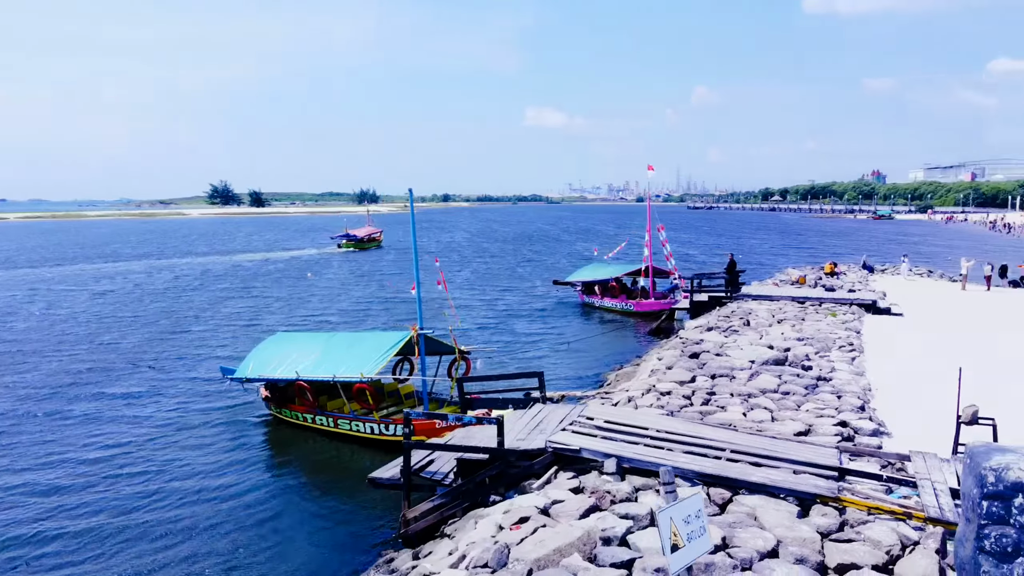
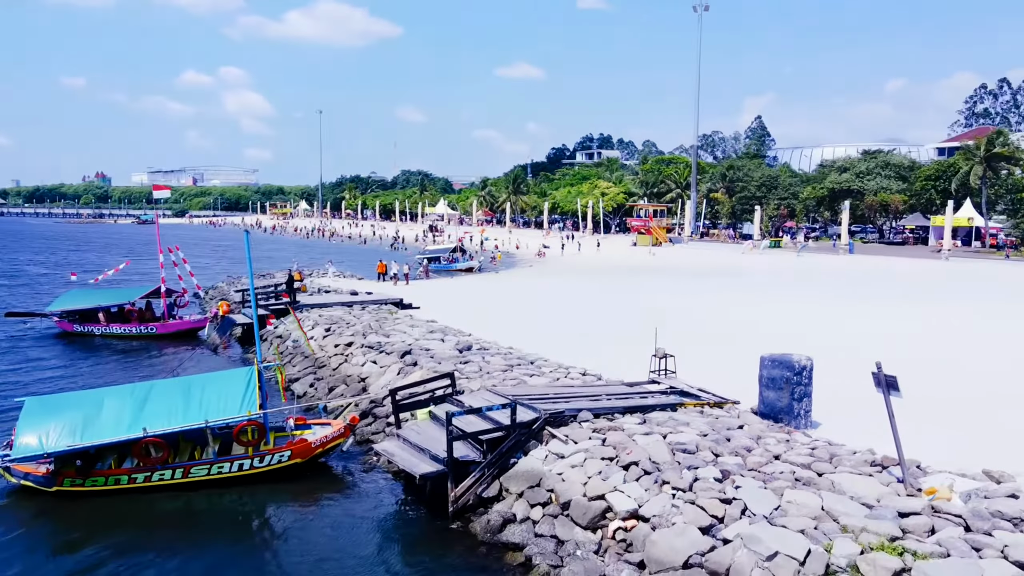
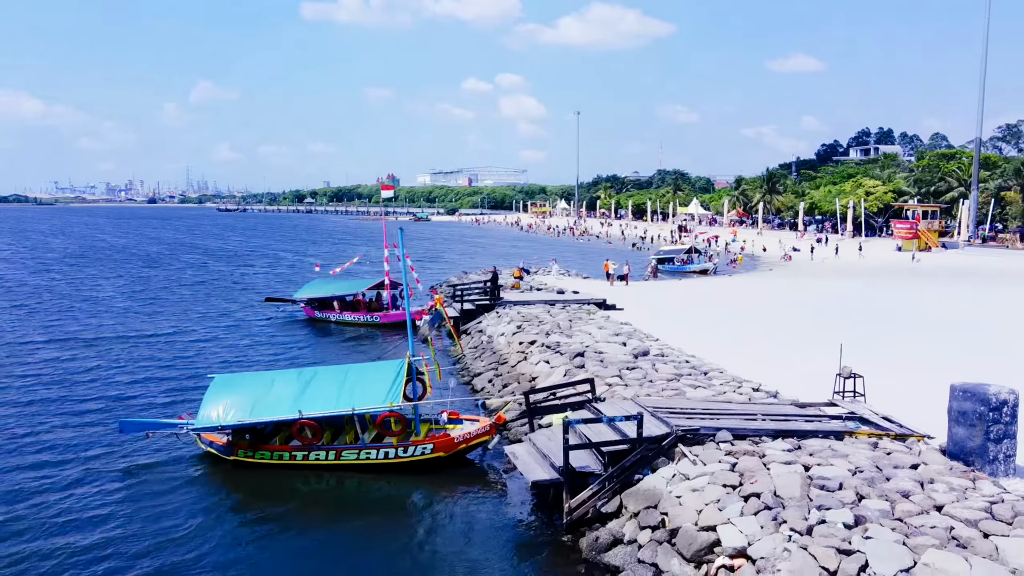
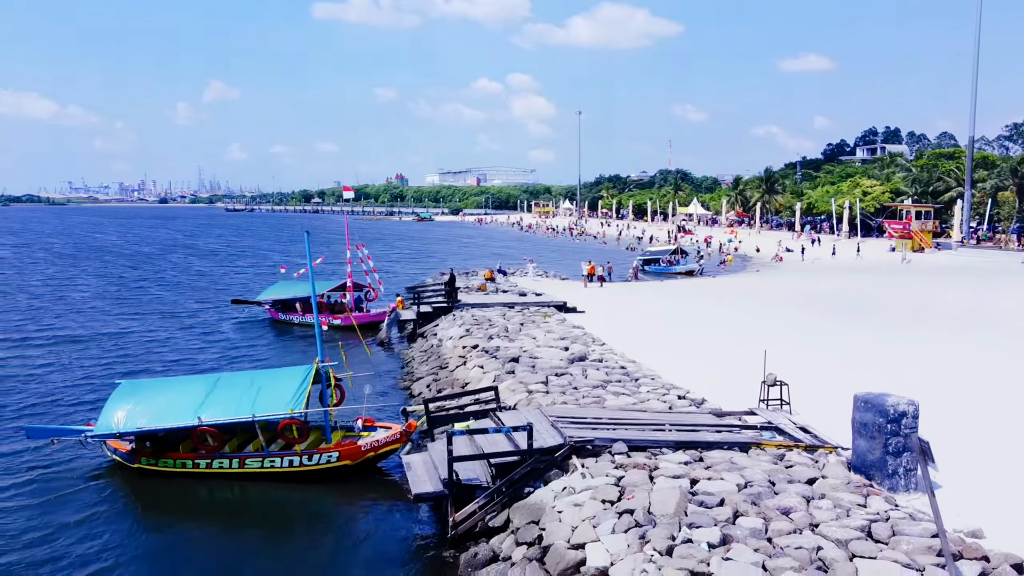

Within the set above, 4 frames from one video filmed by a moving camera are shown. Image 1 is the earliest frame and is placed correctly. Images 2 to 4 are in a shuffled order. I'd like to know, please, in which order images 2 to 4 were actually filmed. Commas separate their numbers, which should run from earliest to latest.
4, 3, 2
